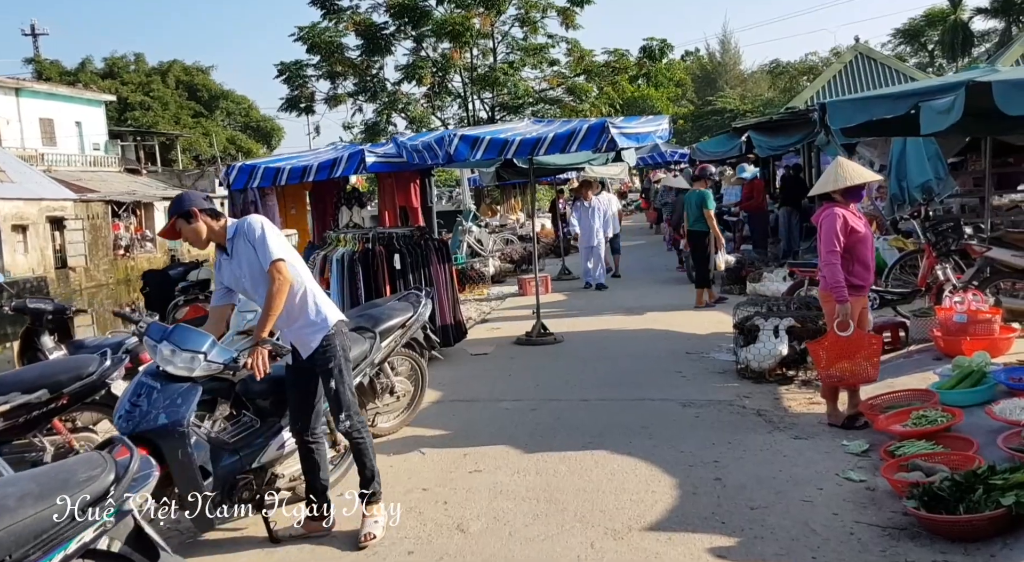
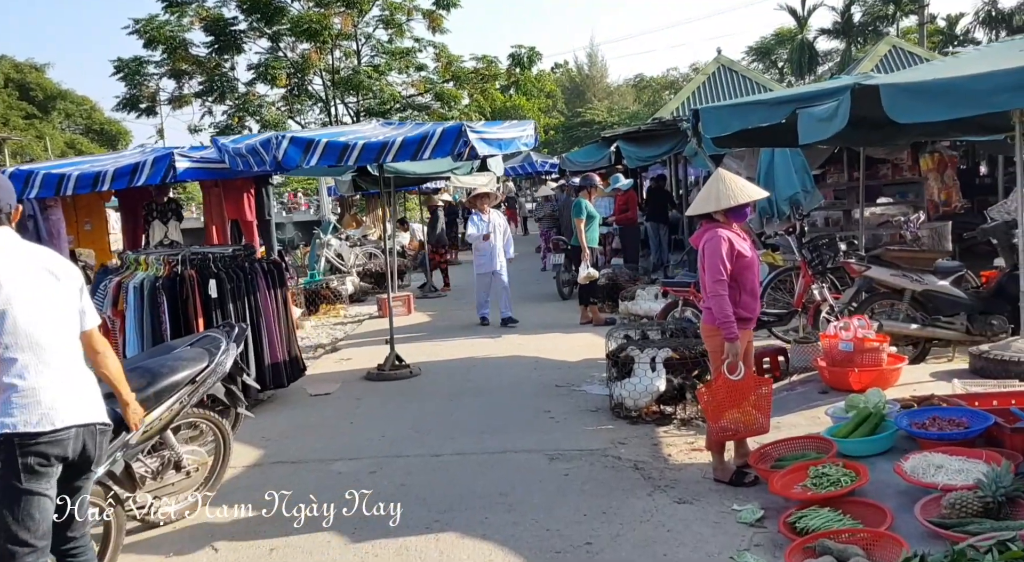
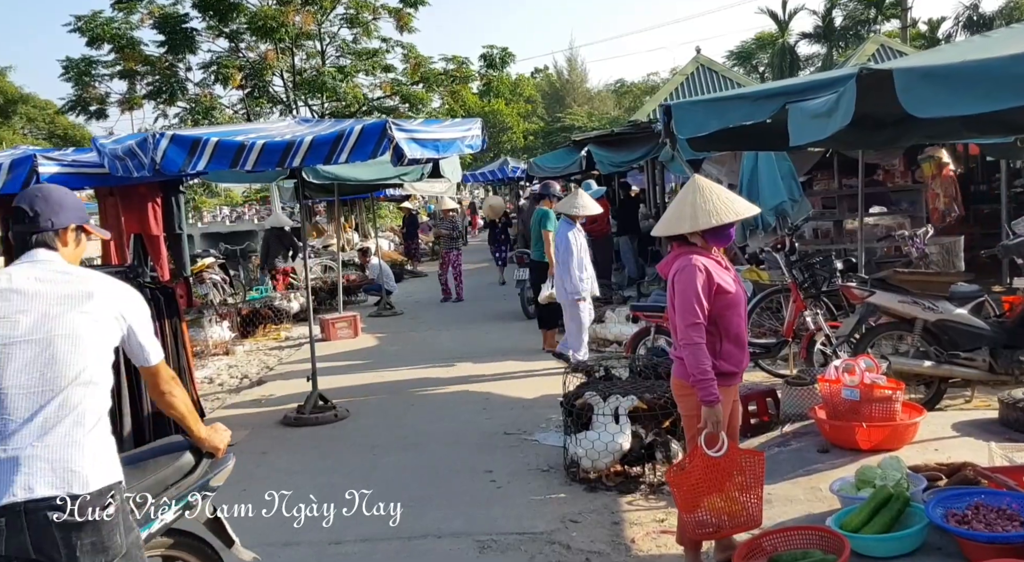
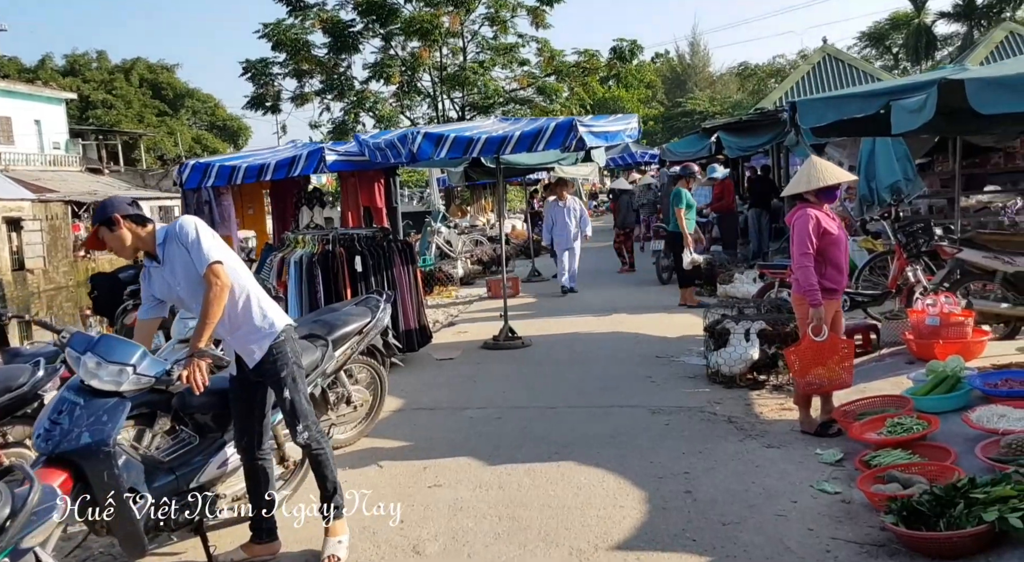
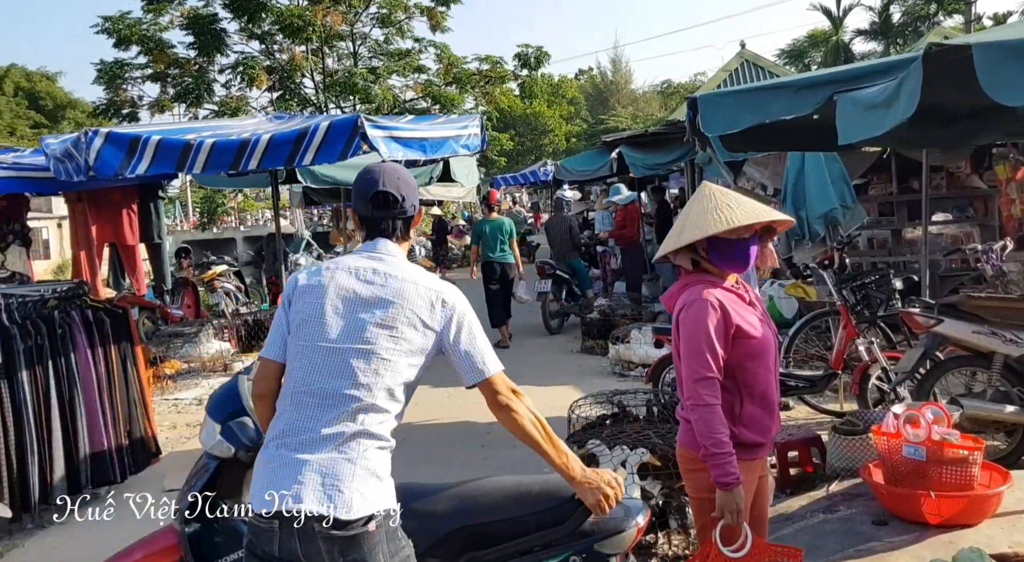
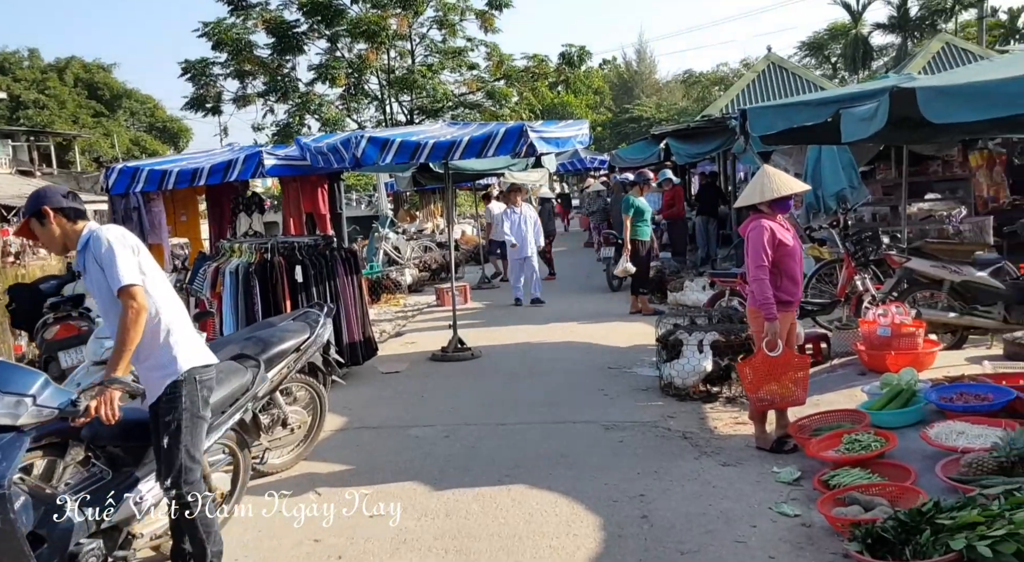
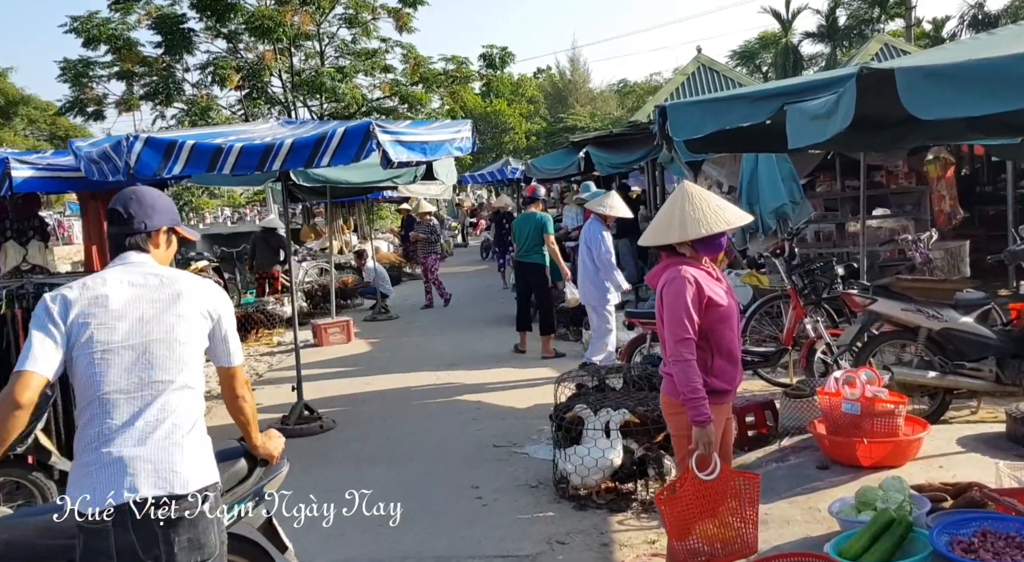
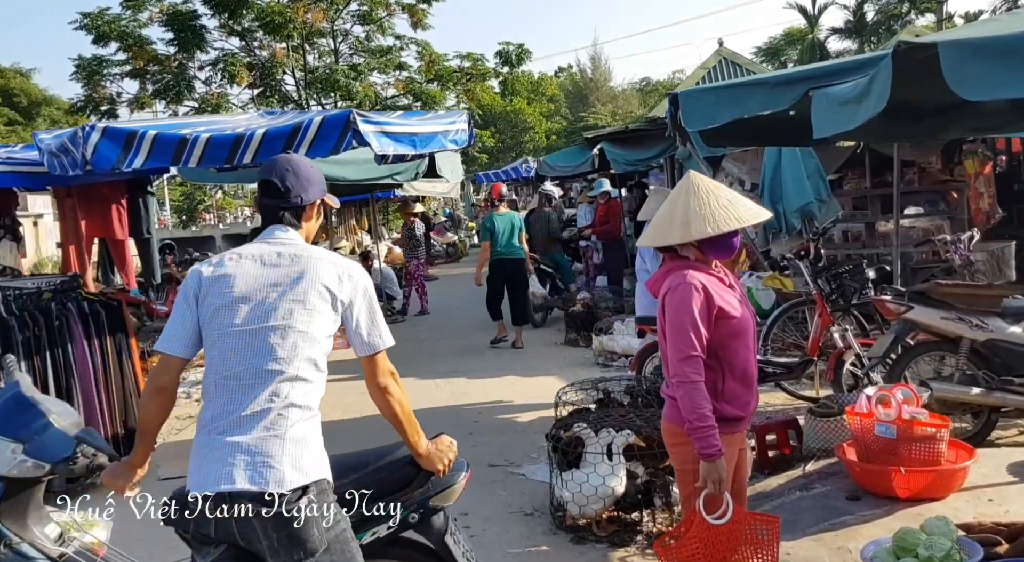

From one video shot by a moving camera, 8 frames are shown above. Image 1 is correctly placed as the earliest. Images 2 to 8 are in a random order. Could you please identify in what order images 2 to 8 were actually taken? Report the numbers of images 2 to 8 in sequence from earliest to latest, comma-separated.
4, 6, 2, 3, 7, 8, 5
